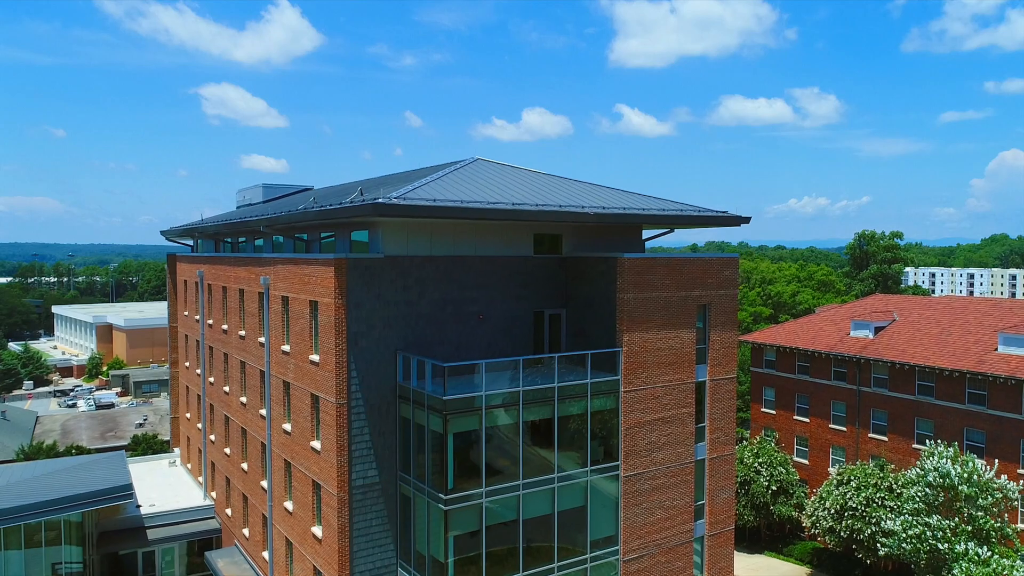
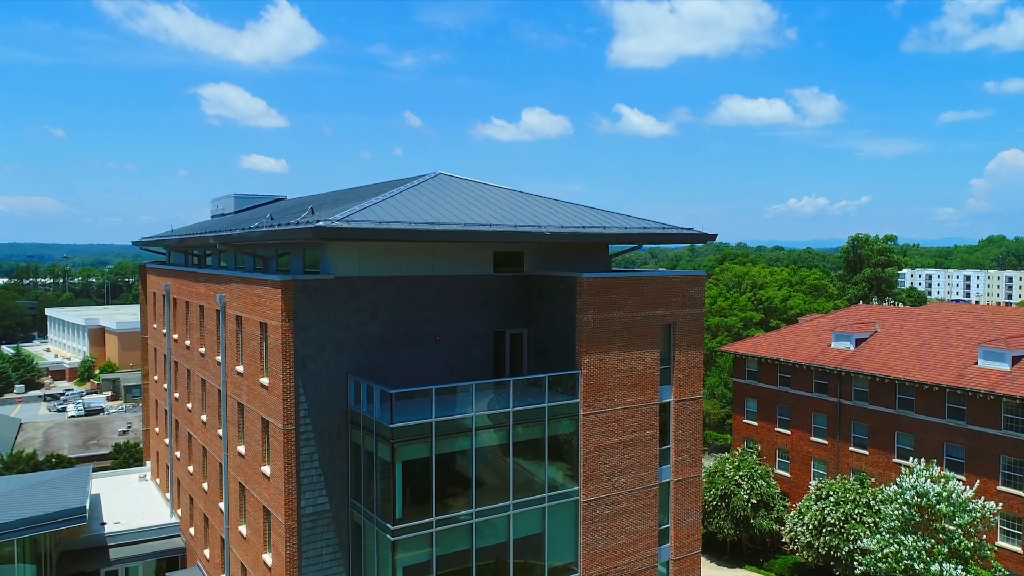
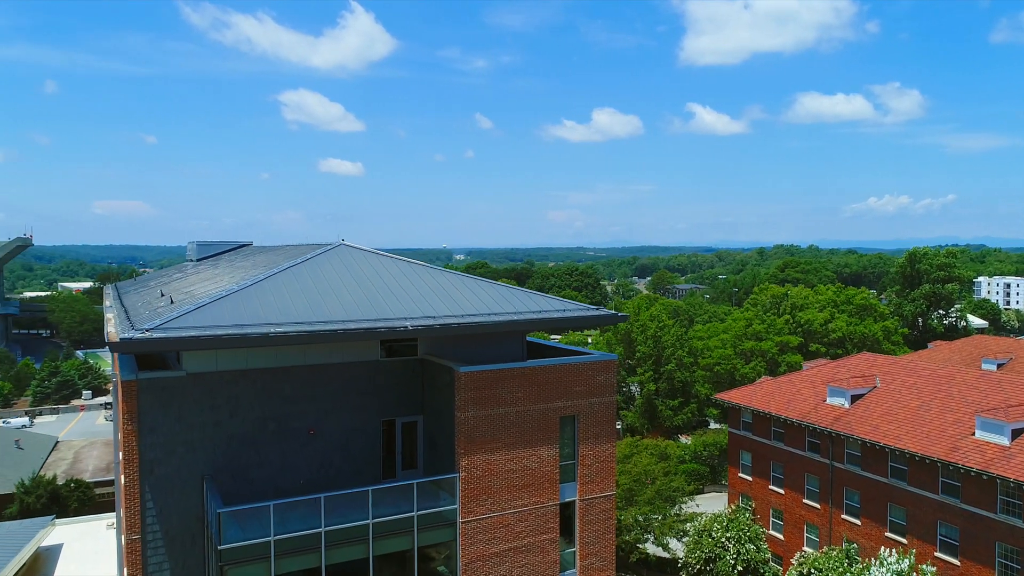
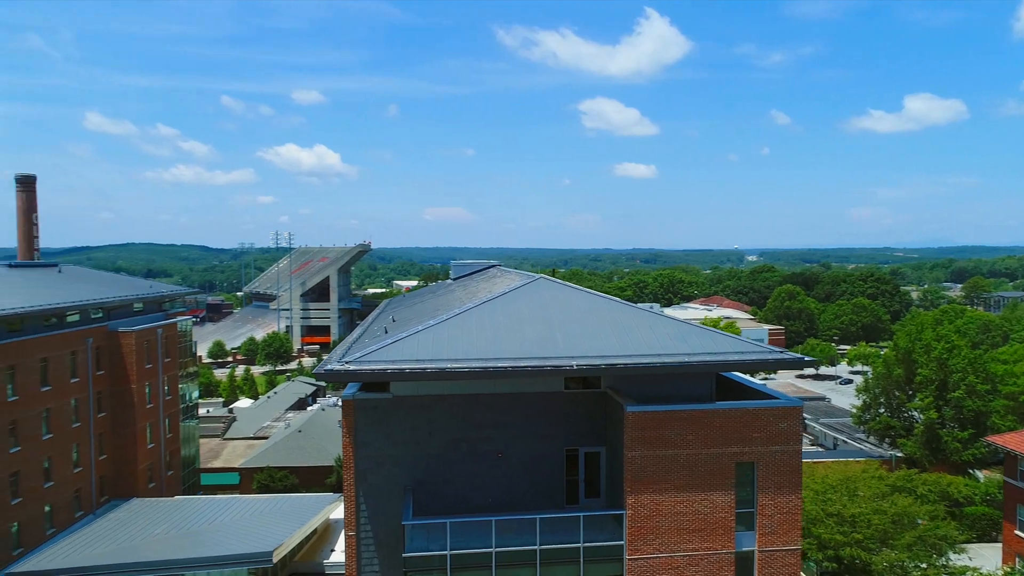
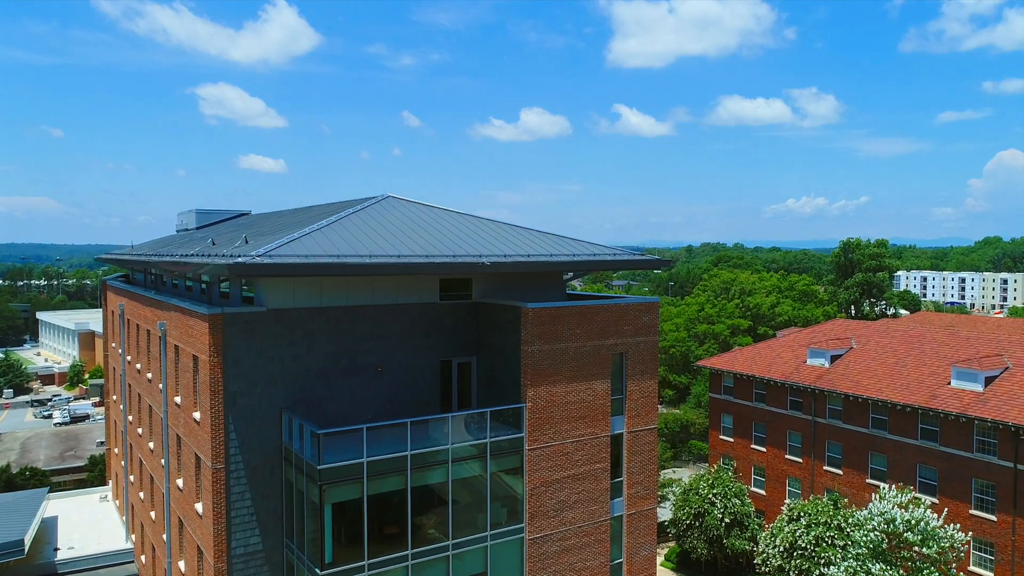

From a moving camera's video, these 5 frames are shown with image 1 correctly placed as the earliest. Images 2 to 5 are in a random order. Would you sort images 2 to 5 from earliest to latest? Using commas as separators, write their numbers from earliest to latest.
2, 5, 3, 4
